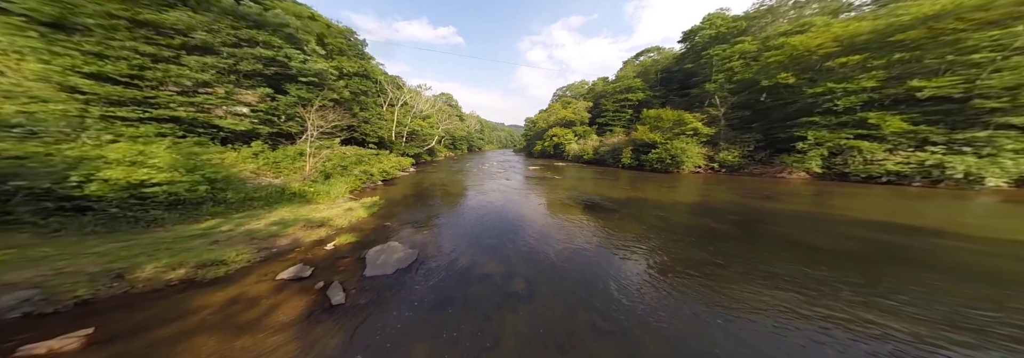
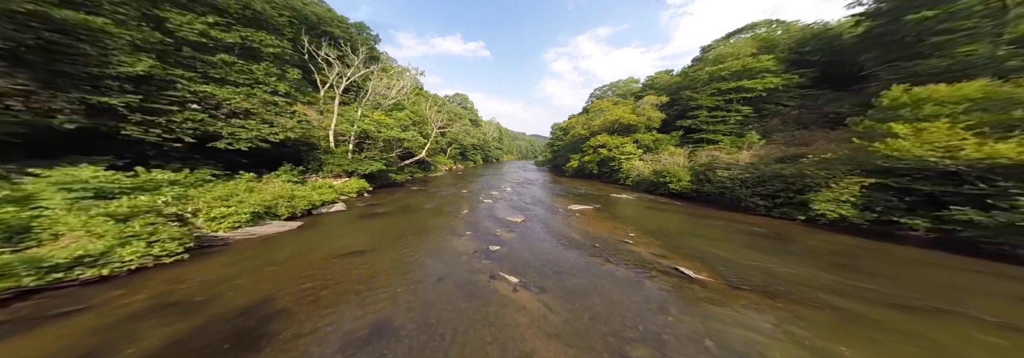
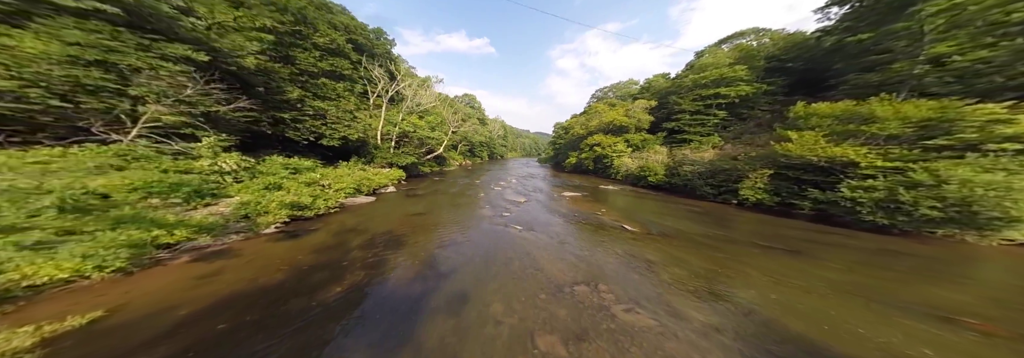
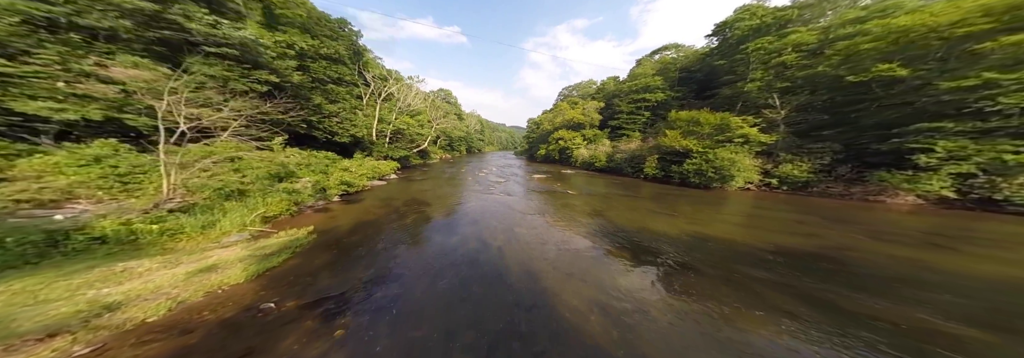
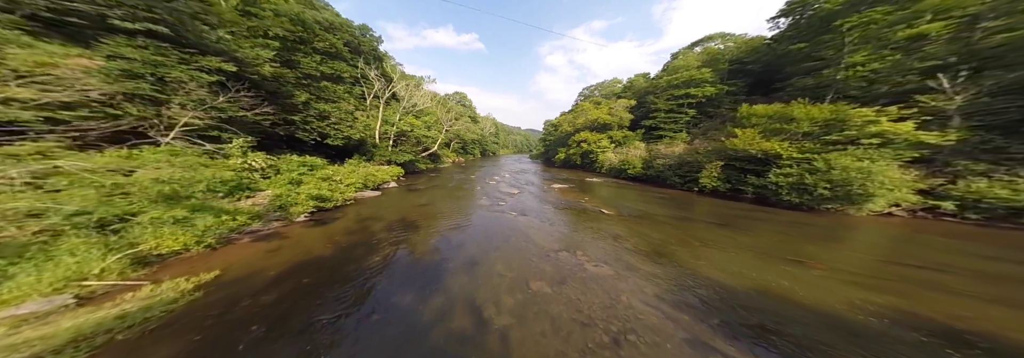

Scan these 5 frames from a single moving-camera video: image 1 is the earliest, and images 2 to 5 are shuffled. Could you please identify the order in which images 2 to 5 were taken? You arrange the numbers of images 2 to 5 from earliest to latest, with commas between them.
4, 5, 3, 2
